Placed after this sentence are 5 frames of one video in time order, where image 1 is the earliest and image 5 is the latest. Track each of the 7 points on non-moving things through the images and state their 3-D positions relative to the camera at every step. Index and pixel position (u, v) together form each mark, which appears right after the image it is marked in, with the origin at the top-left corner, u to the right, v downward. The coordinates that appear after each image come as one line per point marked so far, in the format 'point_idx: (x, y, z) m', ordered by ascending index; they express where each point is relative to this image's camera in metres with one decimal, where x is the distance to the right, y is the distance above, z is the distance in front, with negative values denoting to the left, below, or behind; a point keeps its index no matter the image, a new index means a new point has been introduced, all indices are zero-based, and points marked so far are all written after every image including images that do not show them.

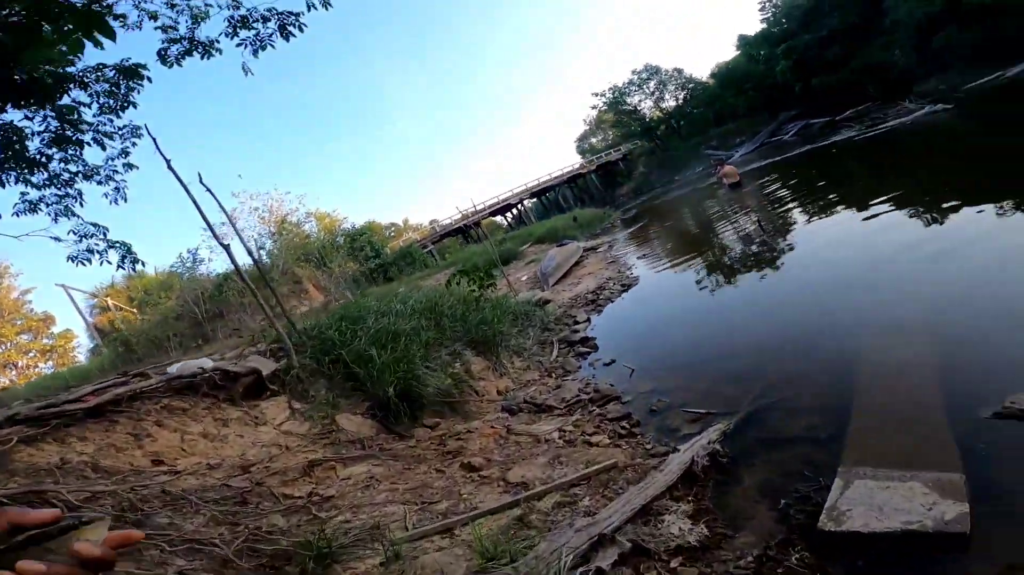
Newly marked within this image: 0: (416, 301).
0: (-2.7, -0.4, +15.0) m
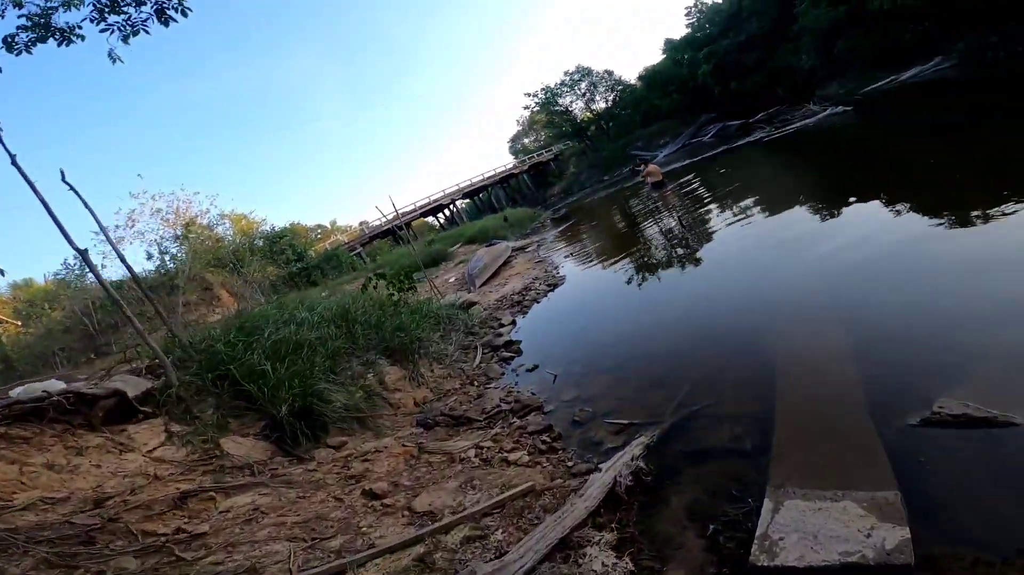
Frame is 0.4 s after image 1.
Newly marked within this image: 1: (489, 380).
0: (-4.9, -0.5, +13.6) m
1: (-0.5, -2.1, +12.2) m
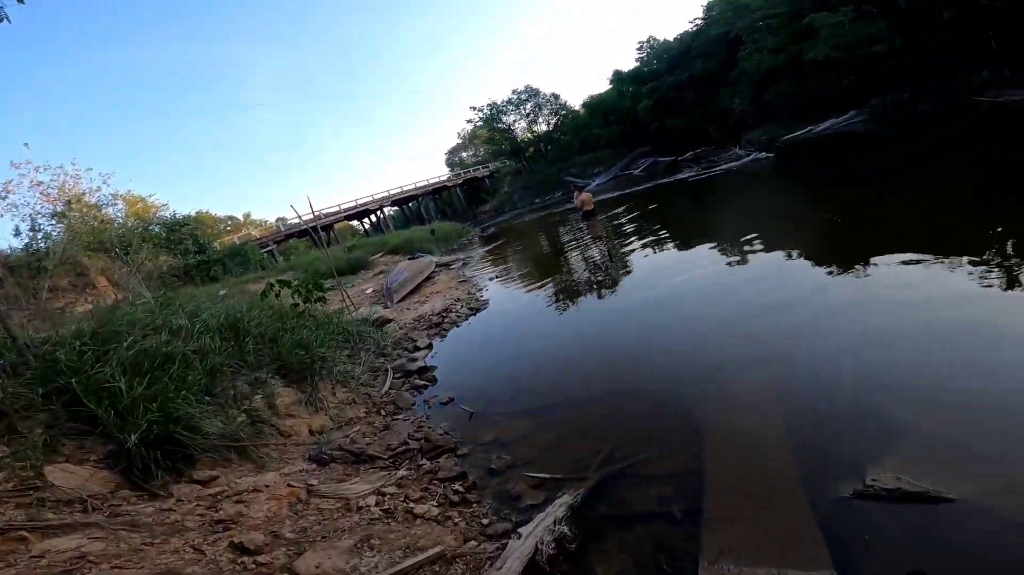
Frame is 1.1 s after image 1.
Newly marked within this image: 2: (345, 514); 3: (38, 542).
0: (-6.7, -0.6, +11.8) m
1: (-2.4, -2.6, +11.1) m
2: (-2.3, -3.2, +7.4) m
3: (-5.6, -3.2, +6.3) m
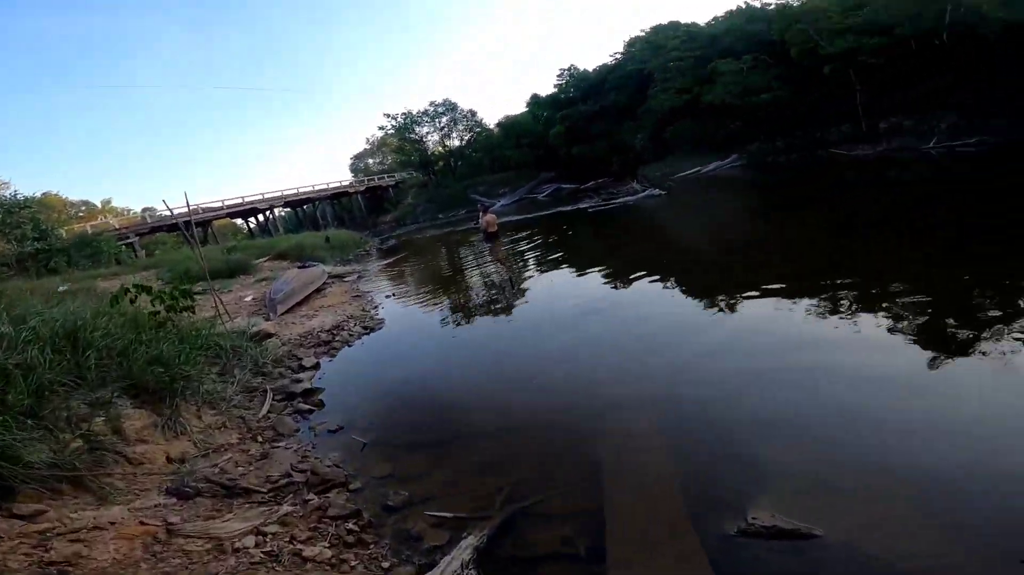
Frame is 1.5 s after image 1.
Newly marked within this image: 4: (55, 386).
0: (-8.5, -0.6, +10.0) m
1: (-4.2, -2.8, +10.0) m
2: (-3.5, -3.3, +6.4) m
3: (-6.5, -3.1, +4.7) m
4: (-7.1, -1.6, +8.5) m
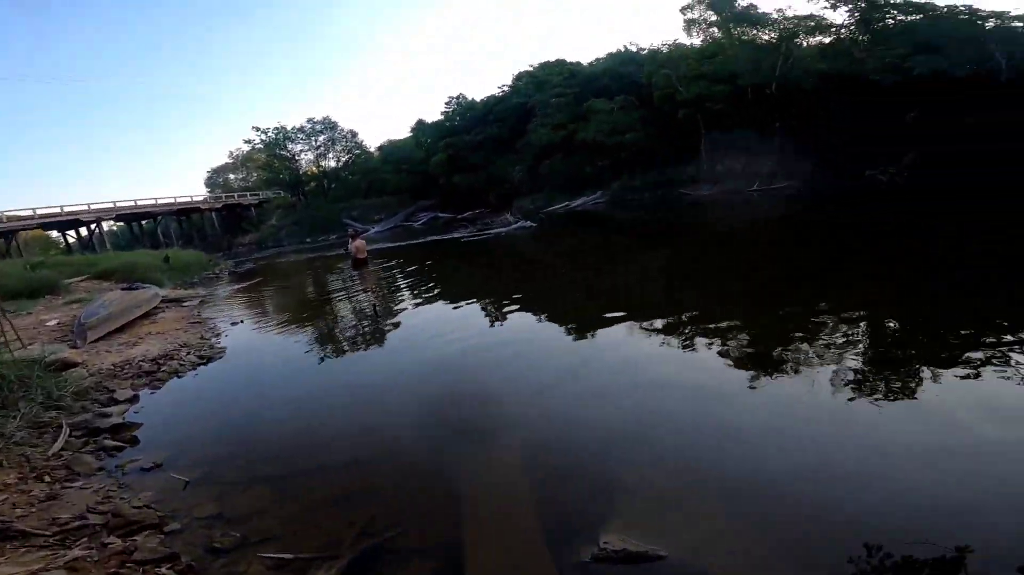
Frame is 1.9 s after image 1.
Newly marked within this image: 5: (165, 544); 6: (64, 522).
0: (-10.7, -0.9, +8.5) m
1: (-6.5, -3.2, +8.9) m
2: (-5.3, -3.5, +5.4) m
3: (-8.0, -3.1, +3.3) m
4: (-9.1, -1.8, +7.1) m
5: (-4.2, -3.3, +6.7) m
6: (-5.6, -3.3, +7.2) m
